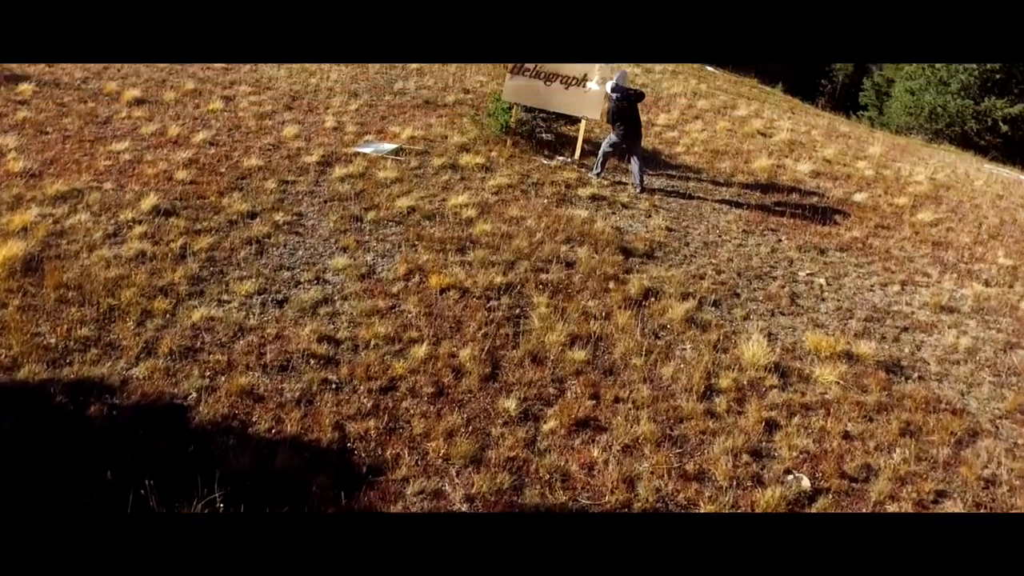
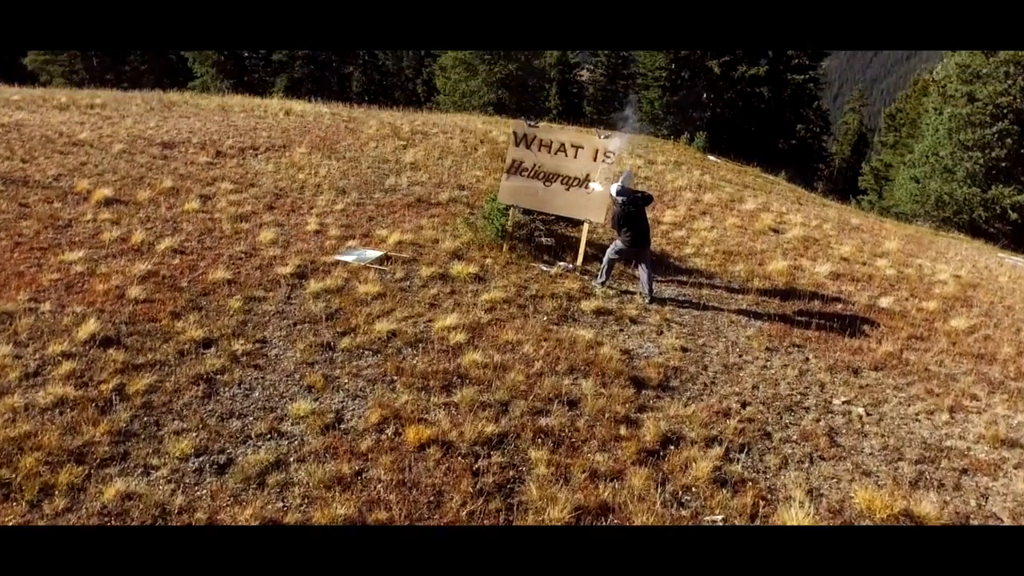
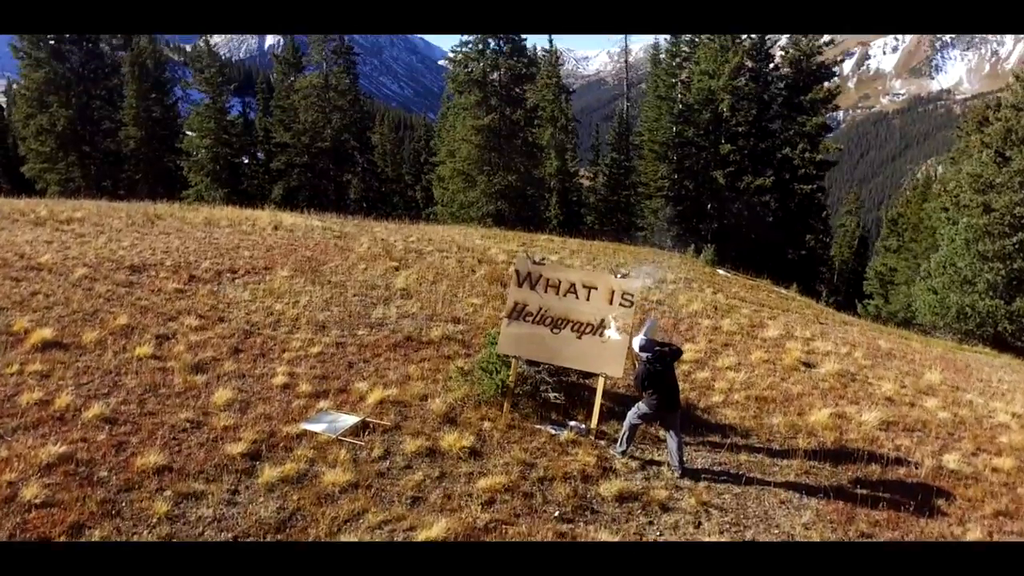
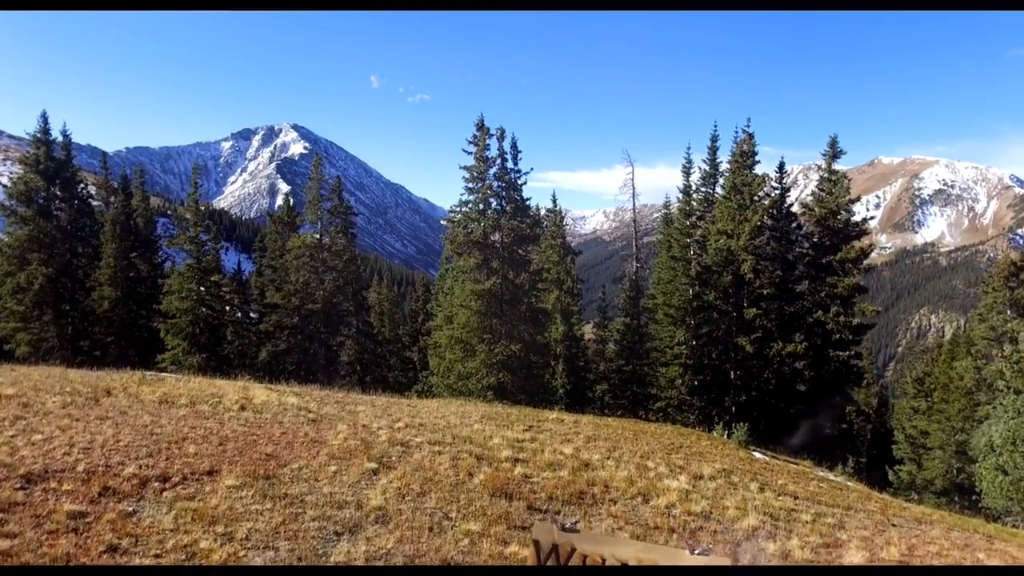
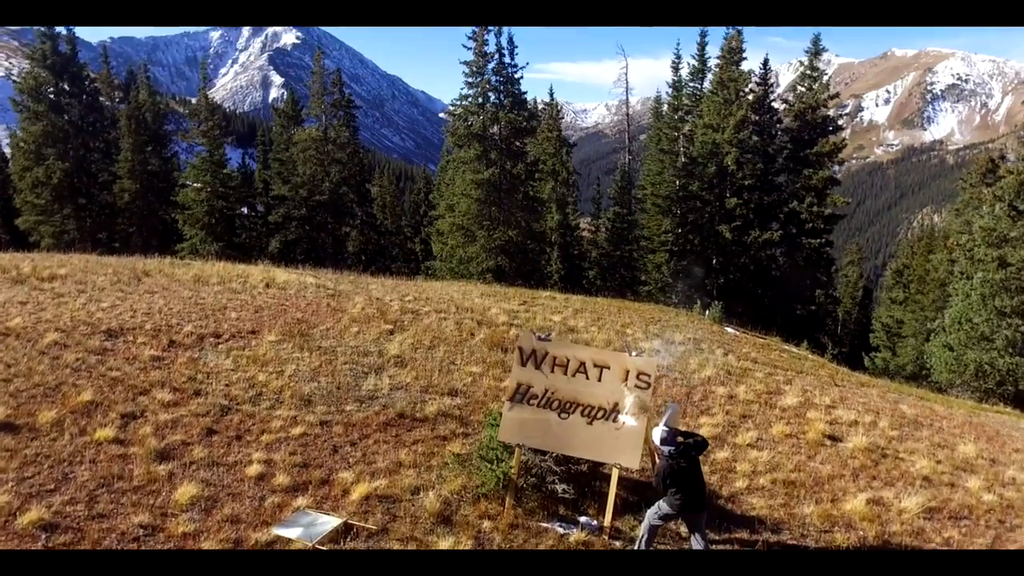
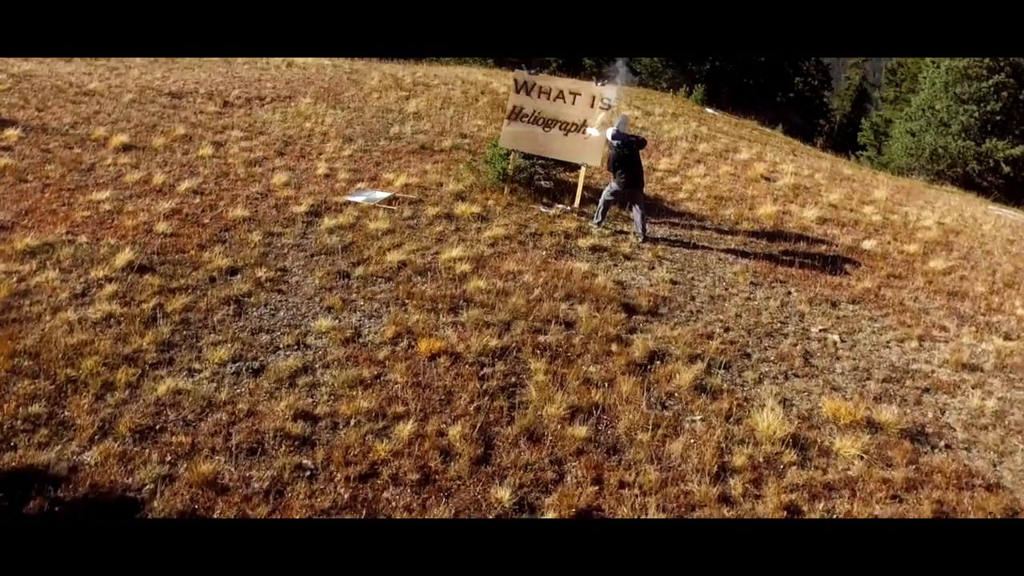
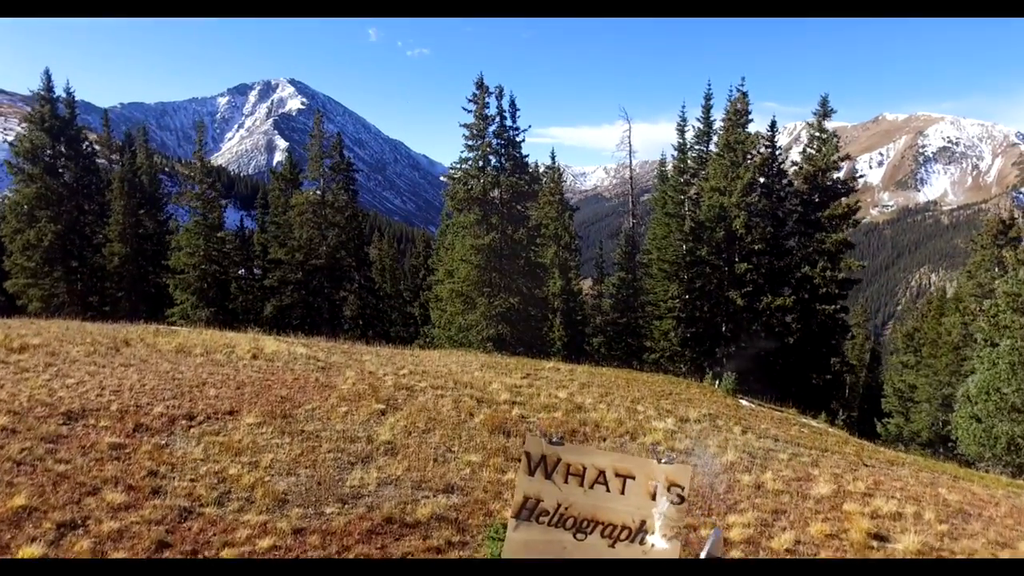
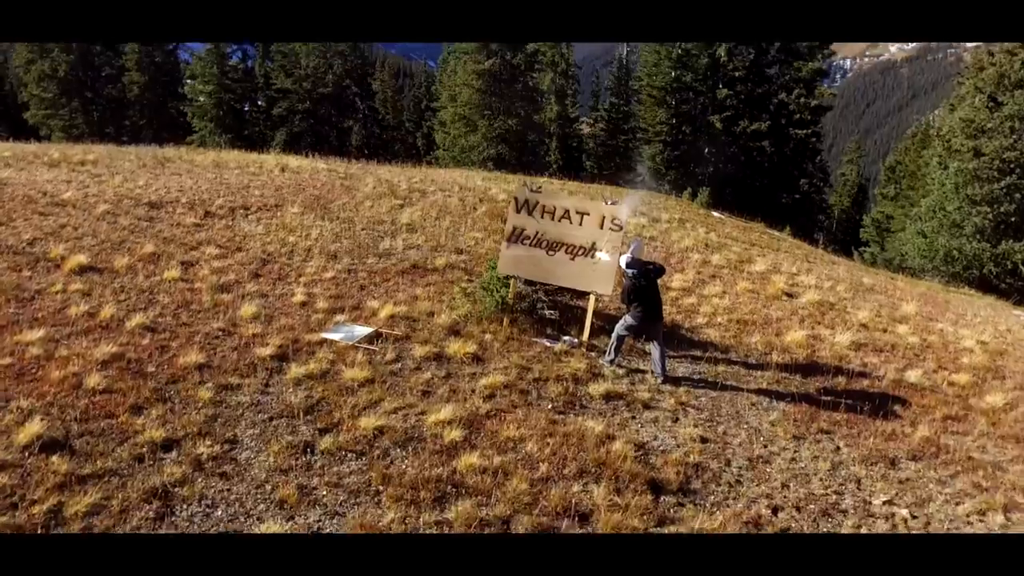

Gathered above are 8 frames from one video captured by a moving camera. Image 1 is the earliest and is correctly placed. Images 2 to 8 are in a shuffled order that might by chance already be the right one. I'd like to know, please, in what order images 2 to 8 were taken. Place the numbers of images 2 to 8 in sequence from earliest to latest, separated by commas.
6, 2, 8, 3, 5, 7, 4
